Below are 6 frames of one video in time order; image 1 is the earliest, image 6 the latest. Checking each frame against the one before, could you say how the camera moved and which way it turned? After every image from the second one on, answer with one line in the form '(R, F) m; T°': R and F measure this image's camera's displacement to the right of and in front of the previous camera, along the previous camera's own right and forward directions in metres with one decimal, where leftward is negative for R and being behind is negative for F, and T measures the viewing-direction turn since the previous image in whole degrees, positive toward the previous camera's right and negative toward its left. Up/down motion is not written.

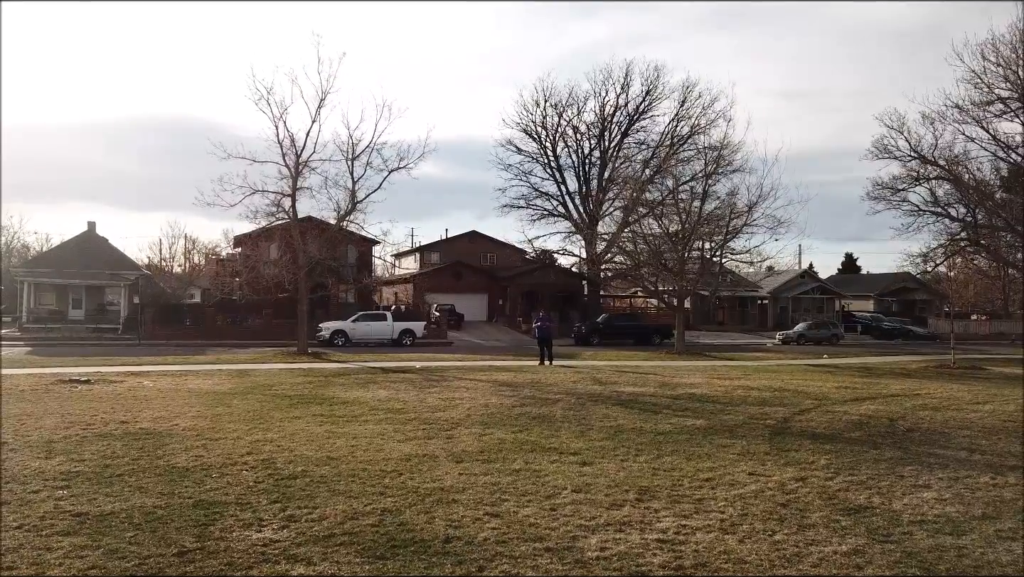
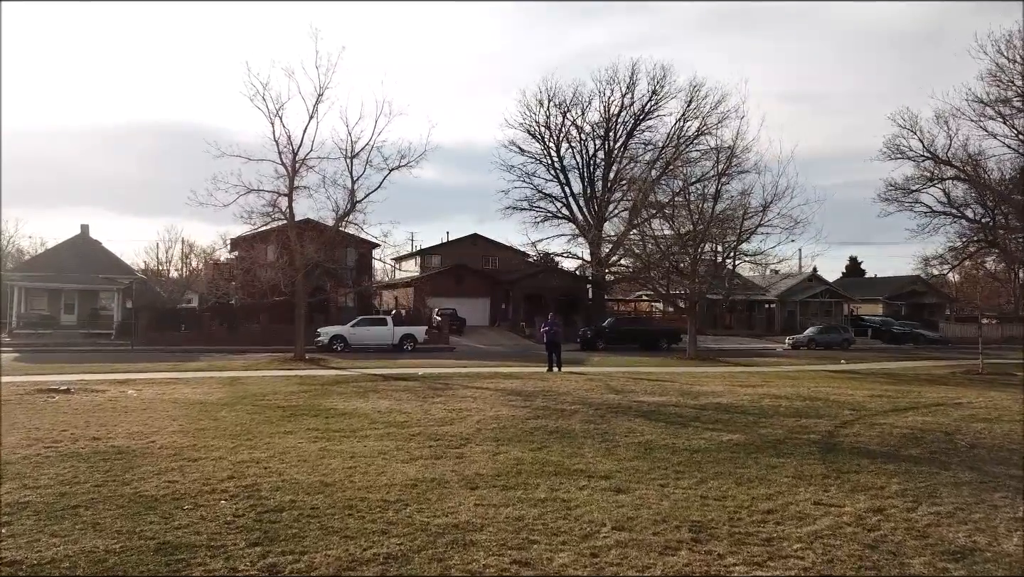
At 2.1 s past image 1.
(-0.2, +1.0) m; 0°
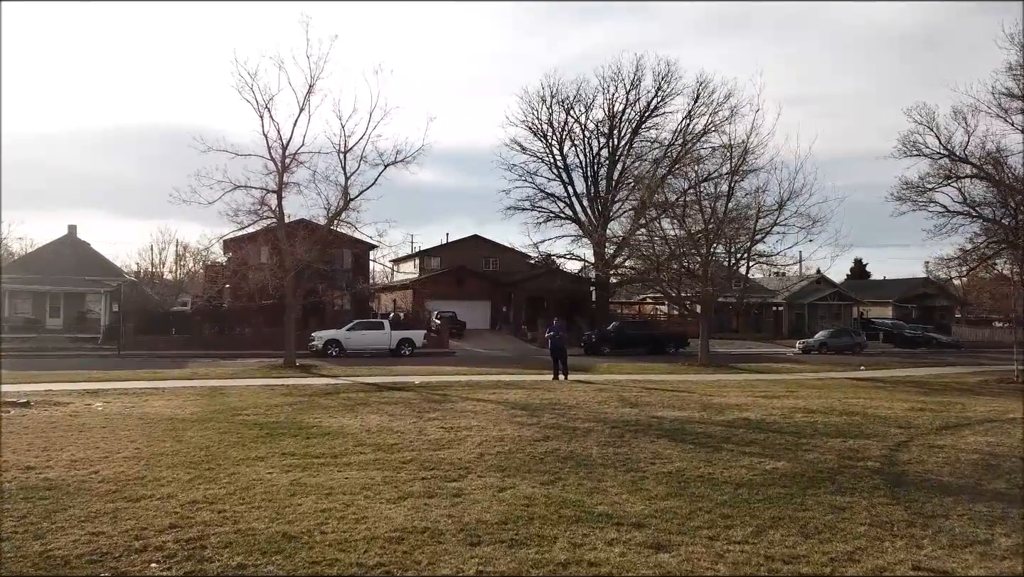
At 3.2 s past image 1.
(-0.1, +1.3) m; 0°
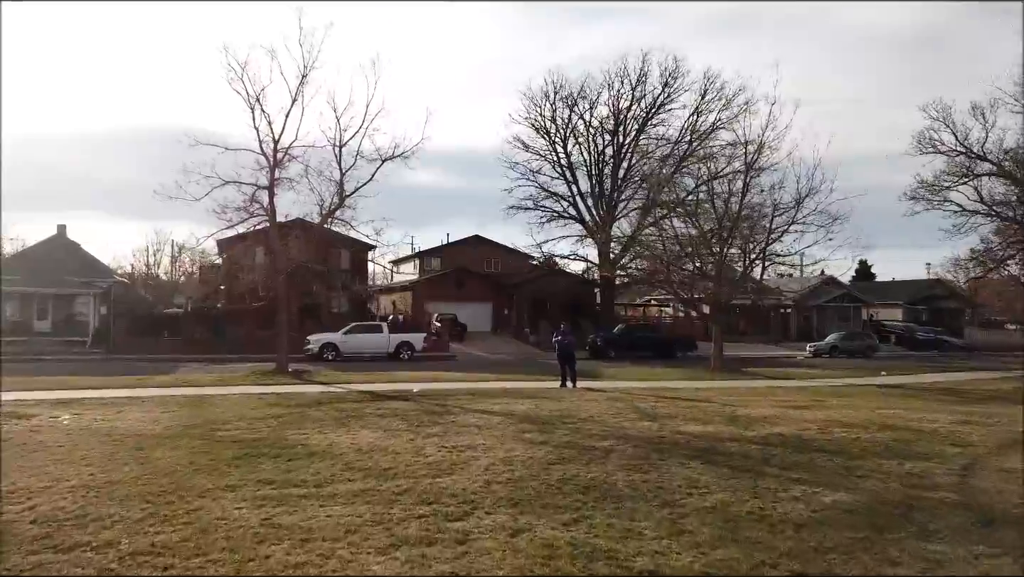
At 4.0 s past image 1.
(-0.1, +1.2) m; 0°
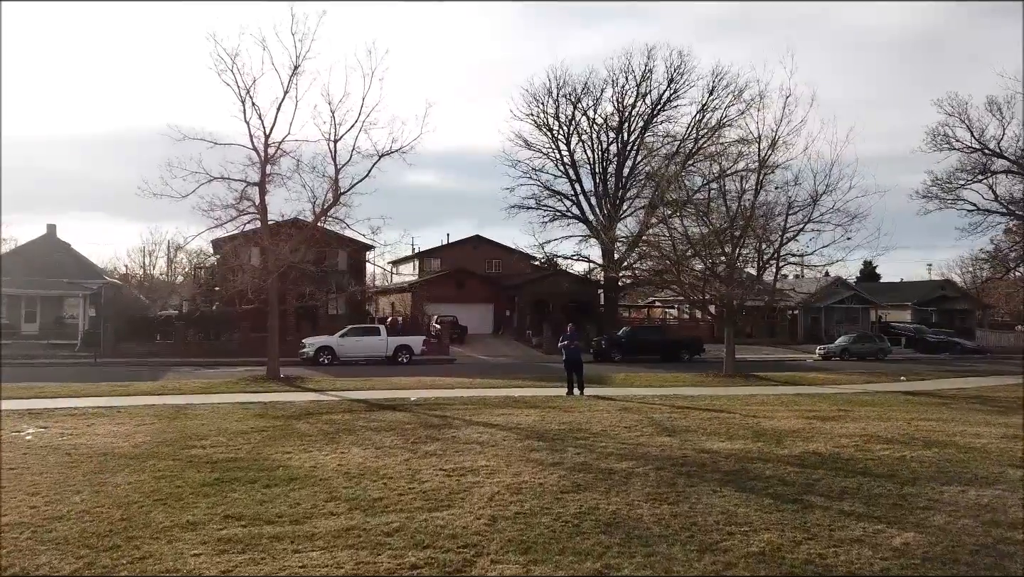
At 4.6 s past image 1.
(-0.1, +1.1) m; 0°
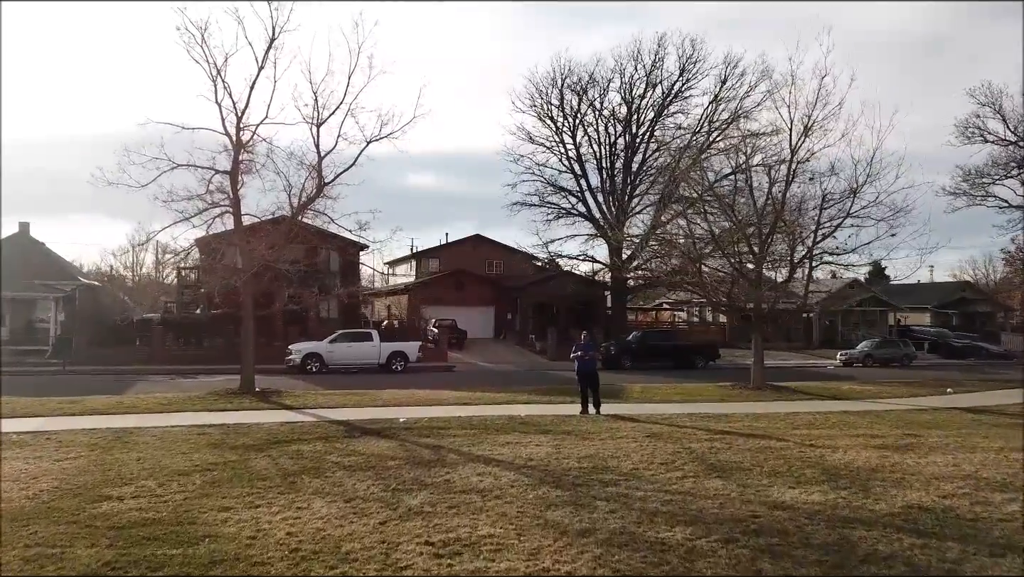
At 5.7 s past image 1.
(-0.1, +2.3) m; 0°
